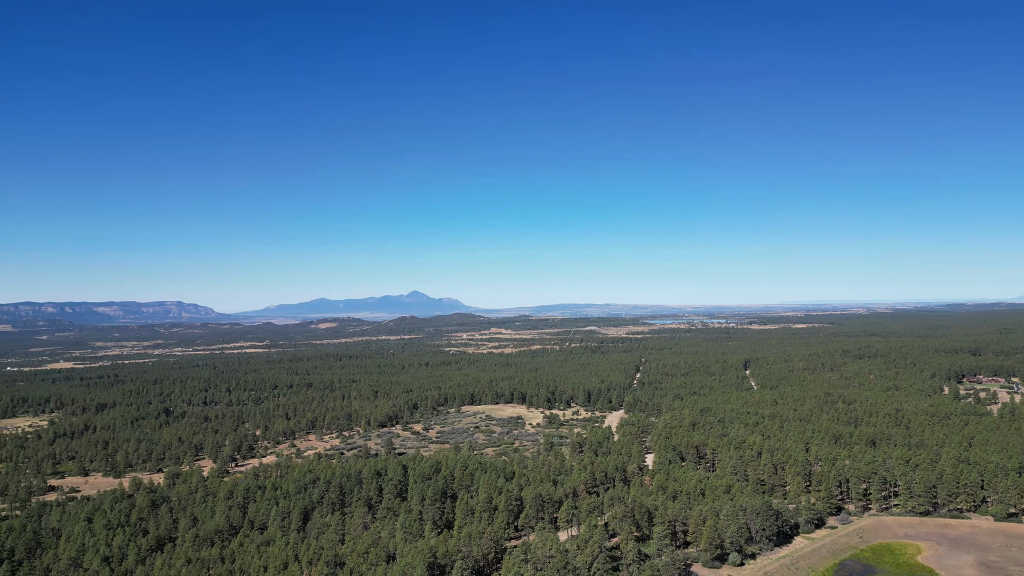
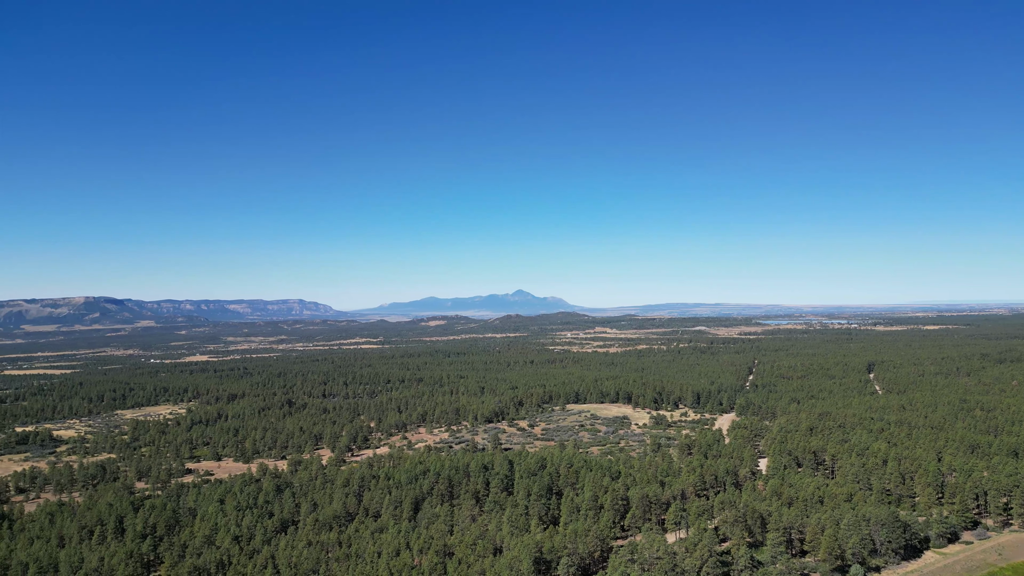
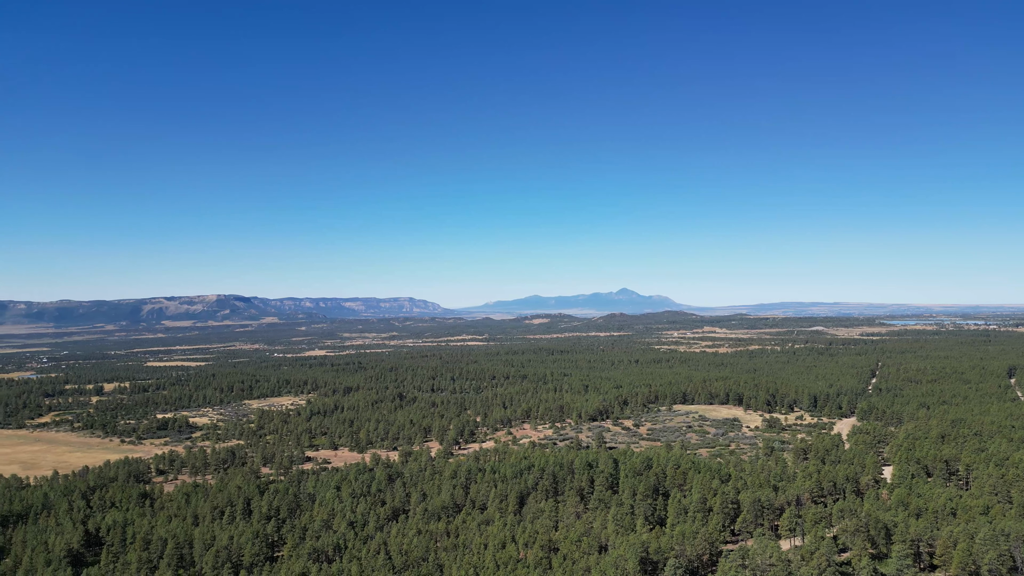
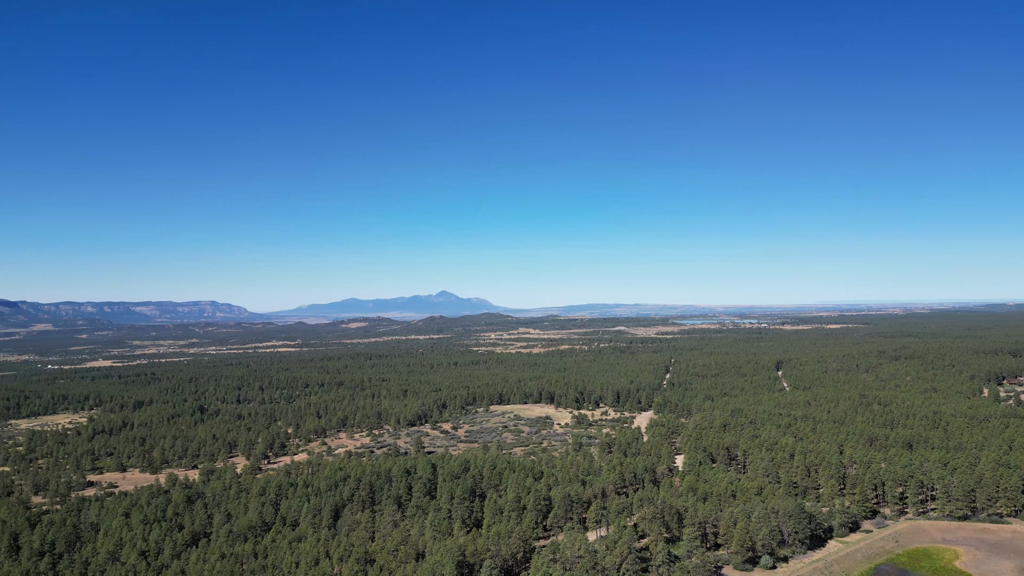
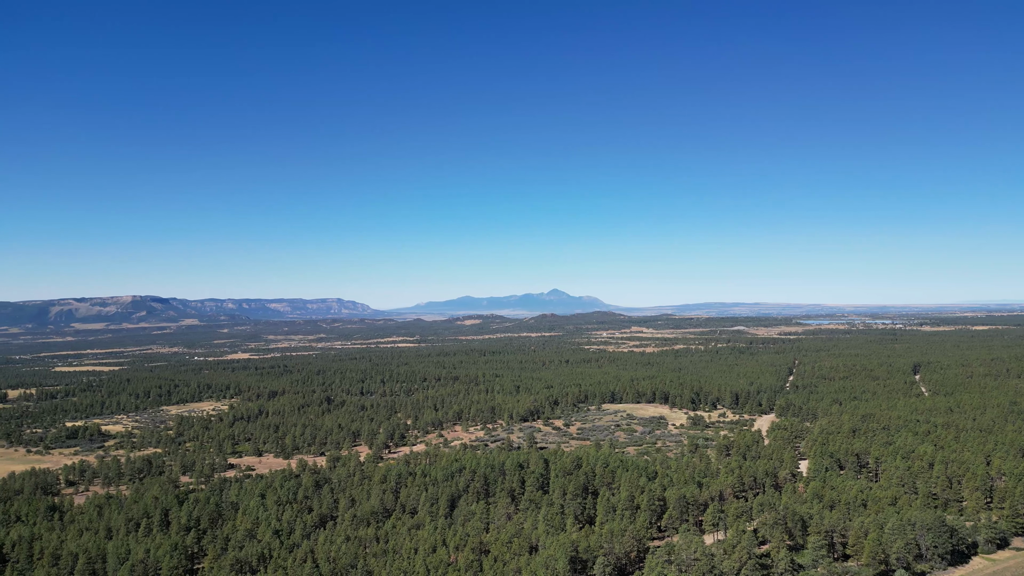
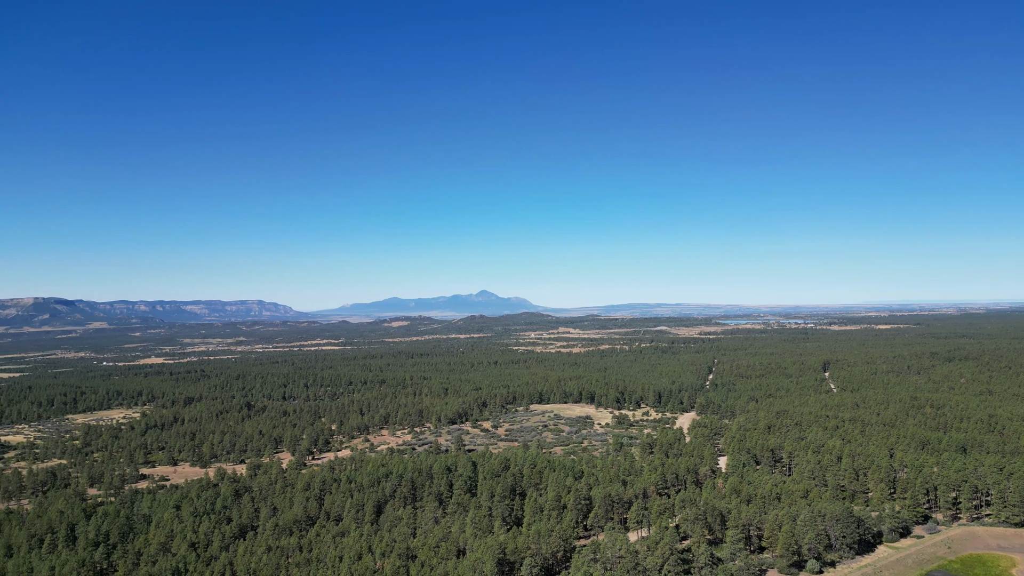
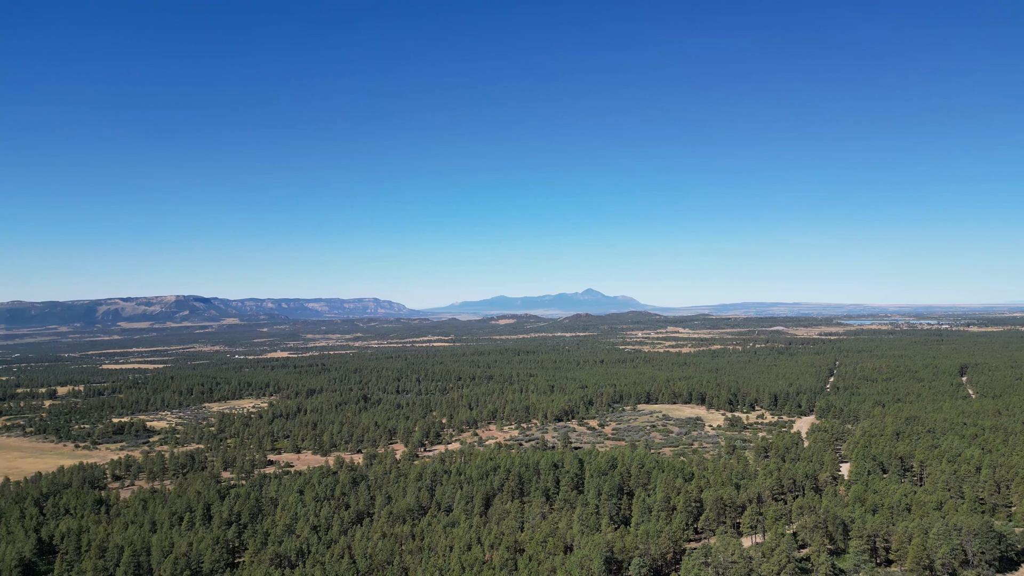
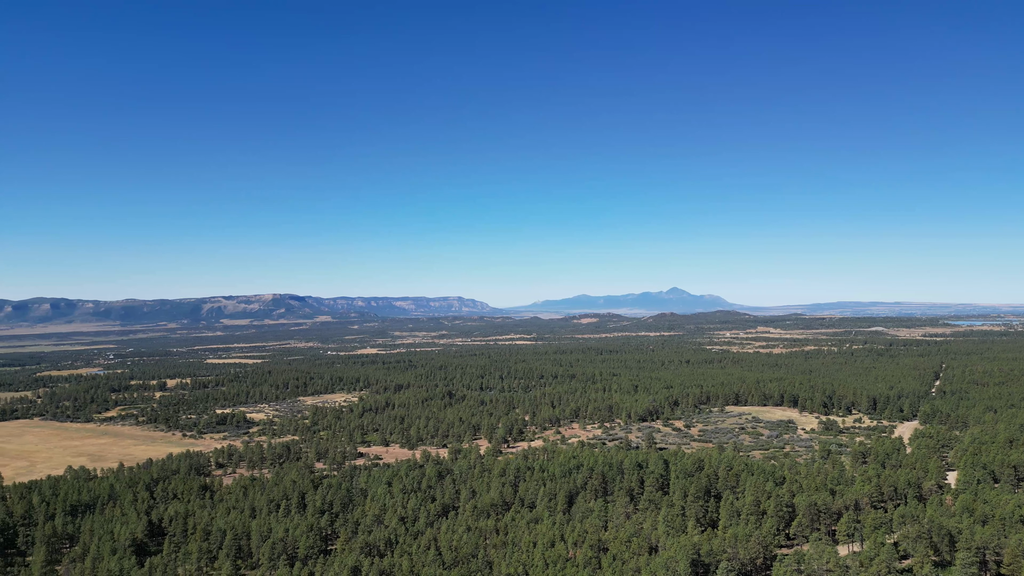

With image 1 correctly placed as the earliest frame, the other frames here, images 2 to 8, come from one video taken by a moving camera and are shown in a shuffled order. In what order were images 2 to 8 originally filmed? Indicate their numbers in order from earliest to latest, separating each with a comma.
4, 6, 2, 5, 7, 3, 8
